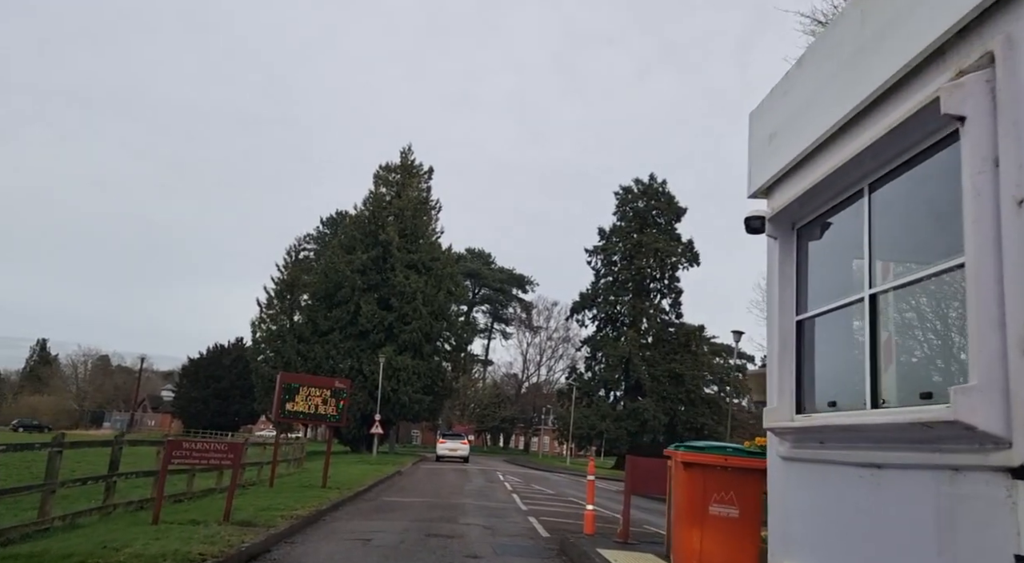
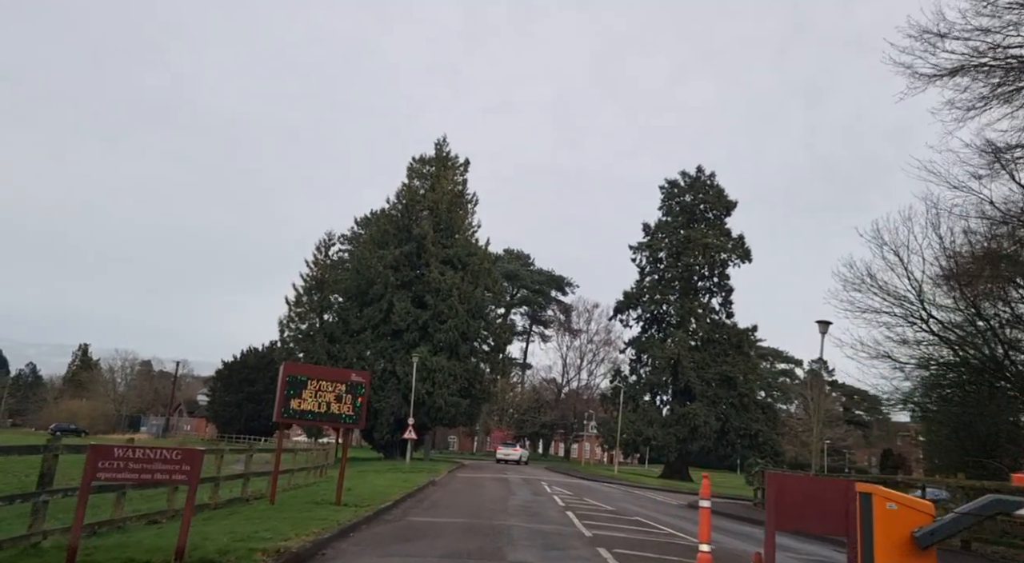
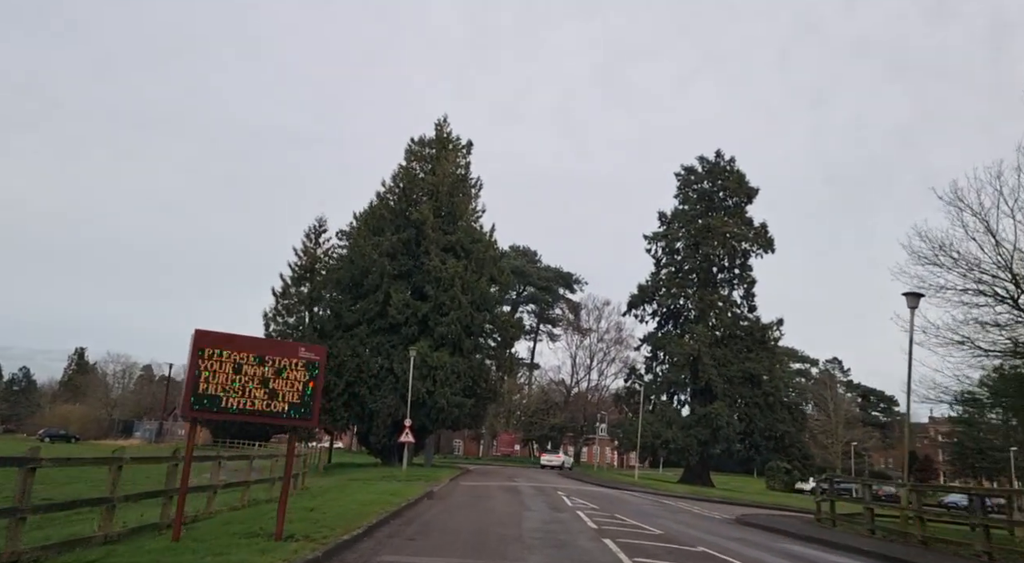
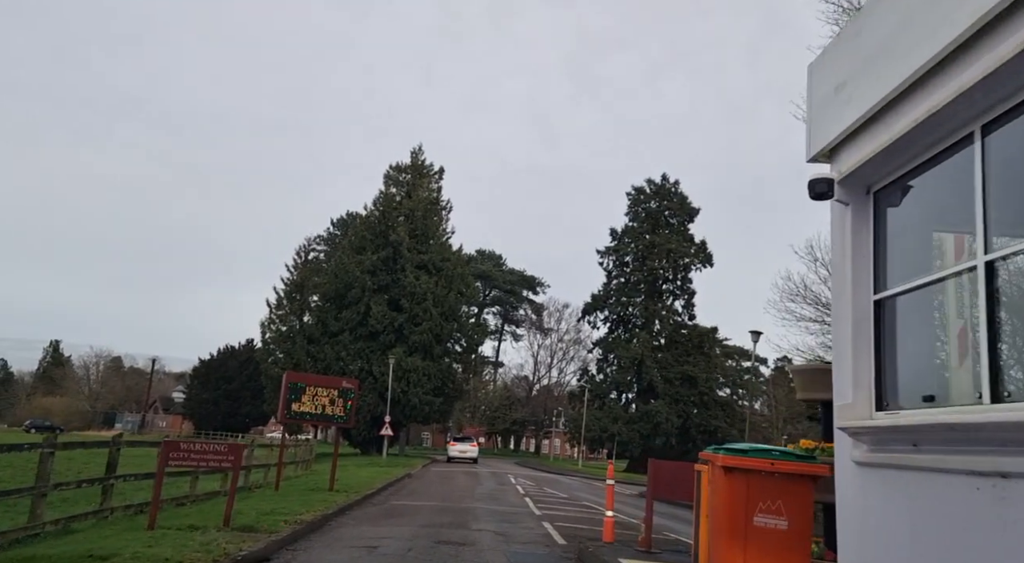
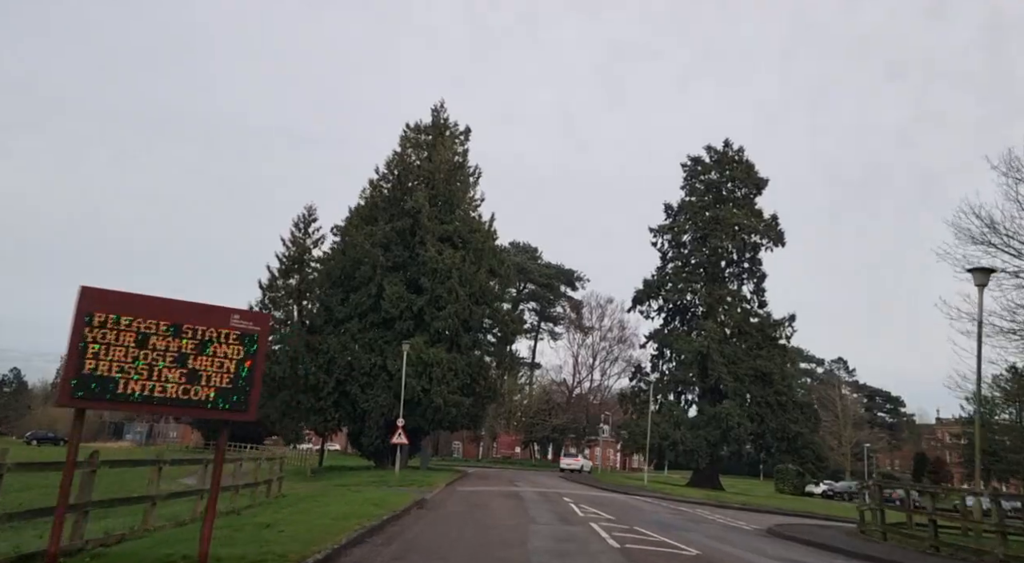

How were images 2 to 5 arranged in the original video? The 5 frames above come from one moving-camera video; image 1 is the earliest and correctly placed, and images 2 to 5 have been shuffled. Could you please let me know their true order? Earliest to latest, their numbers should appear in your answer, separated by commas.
4, 2, 3, 5
